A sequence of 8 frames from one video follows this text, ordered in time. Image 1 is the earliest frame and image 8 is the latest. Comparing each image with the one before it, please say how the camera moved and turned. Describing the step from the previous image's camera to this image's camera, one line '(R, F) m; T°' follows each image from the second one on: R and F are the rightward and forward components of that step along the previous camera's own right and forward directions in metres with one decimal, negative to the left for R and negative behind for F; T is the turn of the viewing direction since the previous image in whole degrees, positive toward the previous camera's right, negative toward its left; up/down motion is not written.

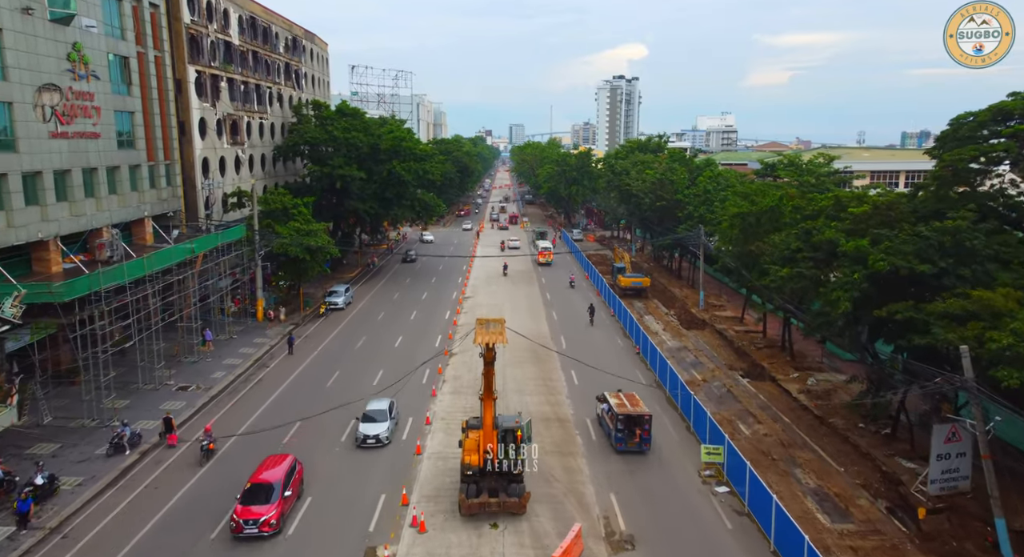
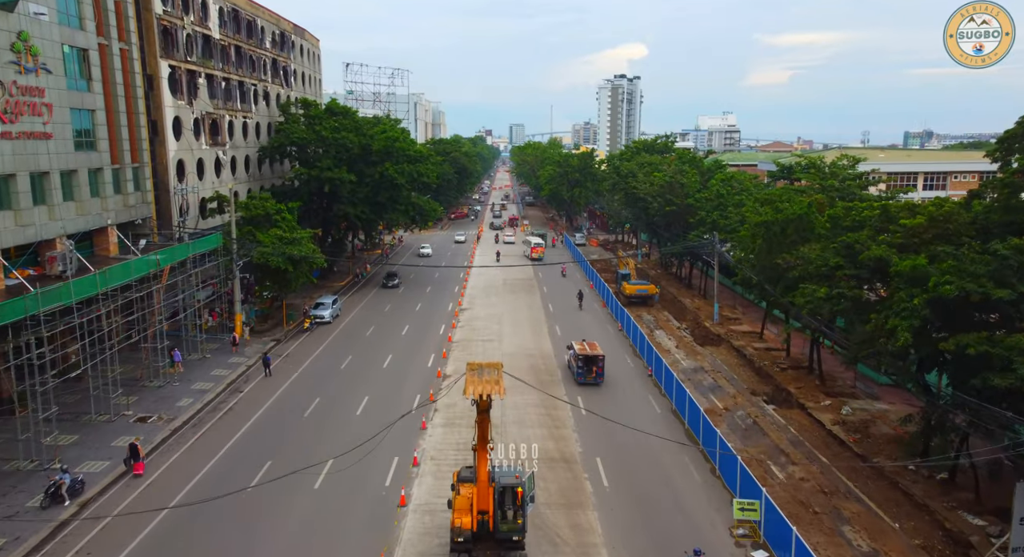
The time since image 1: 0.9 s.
(0.0, +3.2) m; 0°
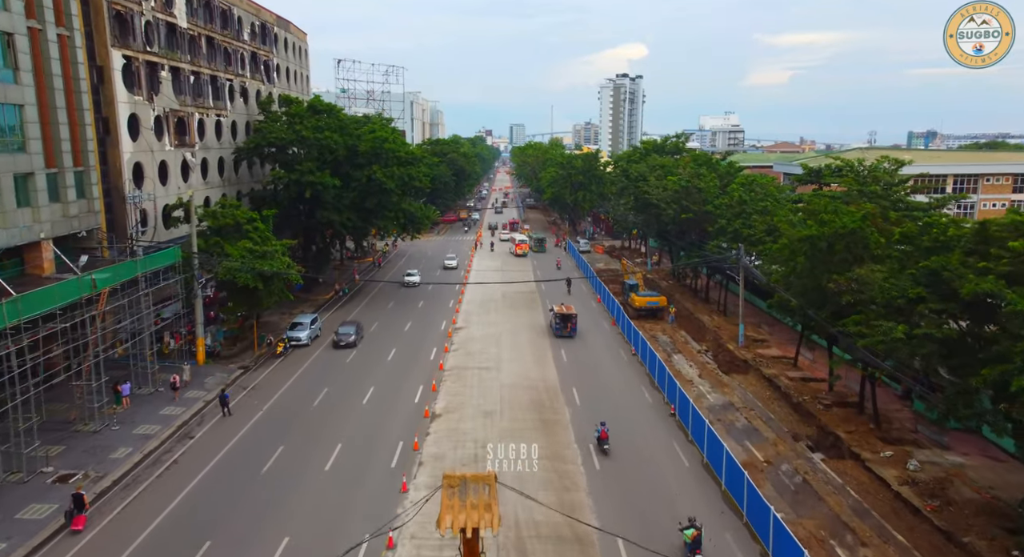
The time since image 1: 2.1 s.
(0.0, +4.6) m; 0°
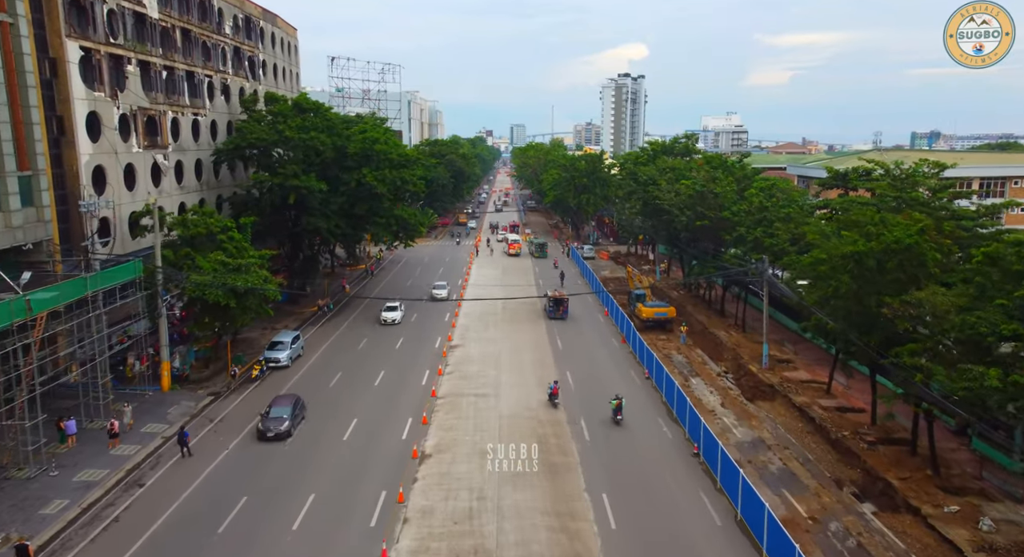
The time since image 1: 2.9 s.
(0.0, +3.5) m; 0°
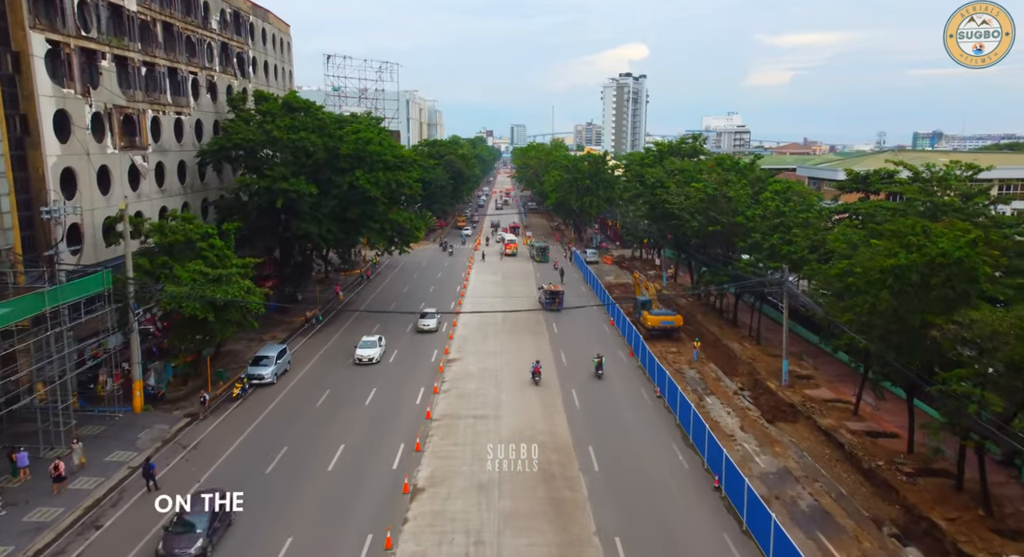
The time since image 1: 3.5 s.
(0.0, +2.3) m; 0°
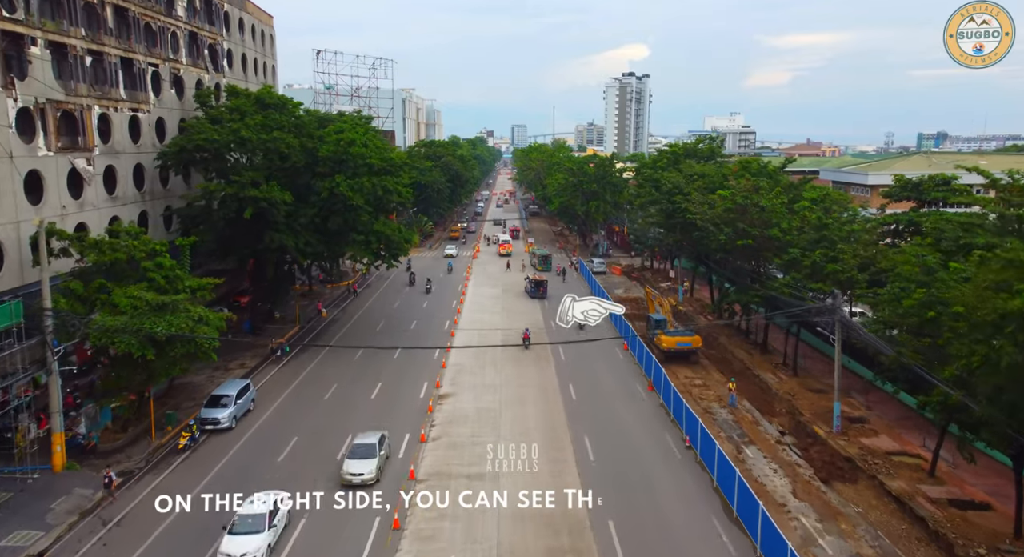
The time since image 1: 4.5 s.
(0.0, +4.9) m; 0°
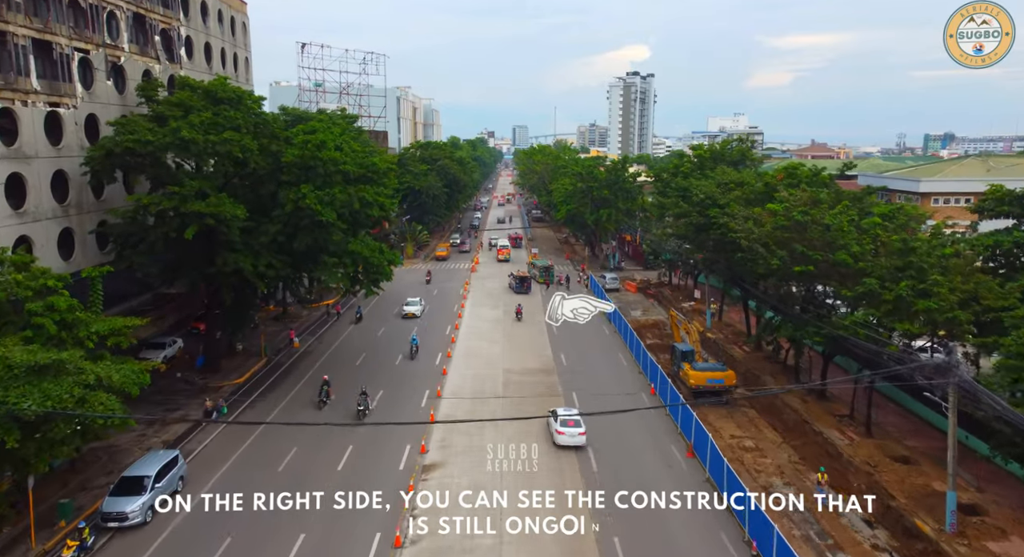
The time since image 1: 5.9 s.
(-0.1, +6.7) m; 0°
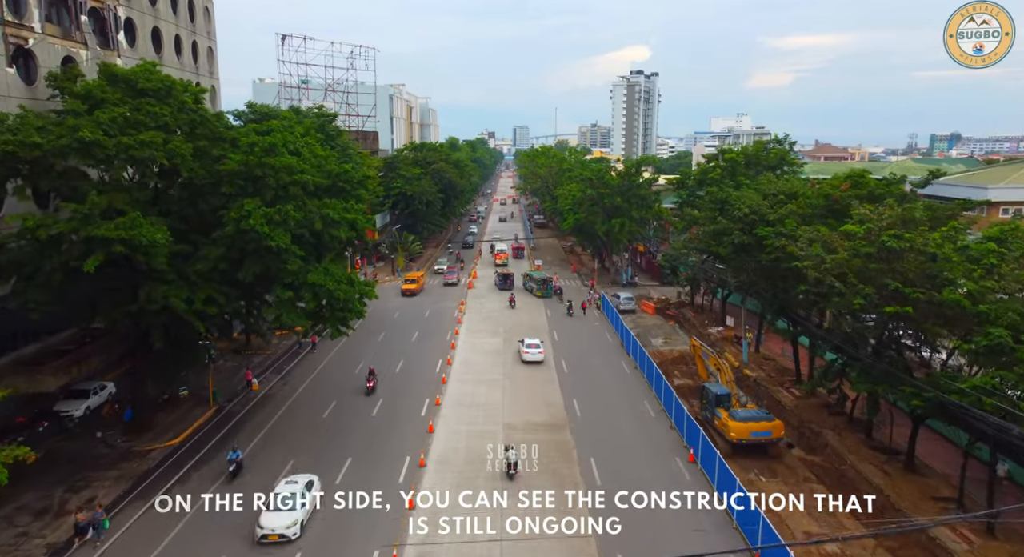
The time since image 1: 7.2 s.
(-0.1, +6.8) m; 0°
